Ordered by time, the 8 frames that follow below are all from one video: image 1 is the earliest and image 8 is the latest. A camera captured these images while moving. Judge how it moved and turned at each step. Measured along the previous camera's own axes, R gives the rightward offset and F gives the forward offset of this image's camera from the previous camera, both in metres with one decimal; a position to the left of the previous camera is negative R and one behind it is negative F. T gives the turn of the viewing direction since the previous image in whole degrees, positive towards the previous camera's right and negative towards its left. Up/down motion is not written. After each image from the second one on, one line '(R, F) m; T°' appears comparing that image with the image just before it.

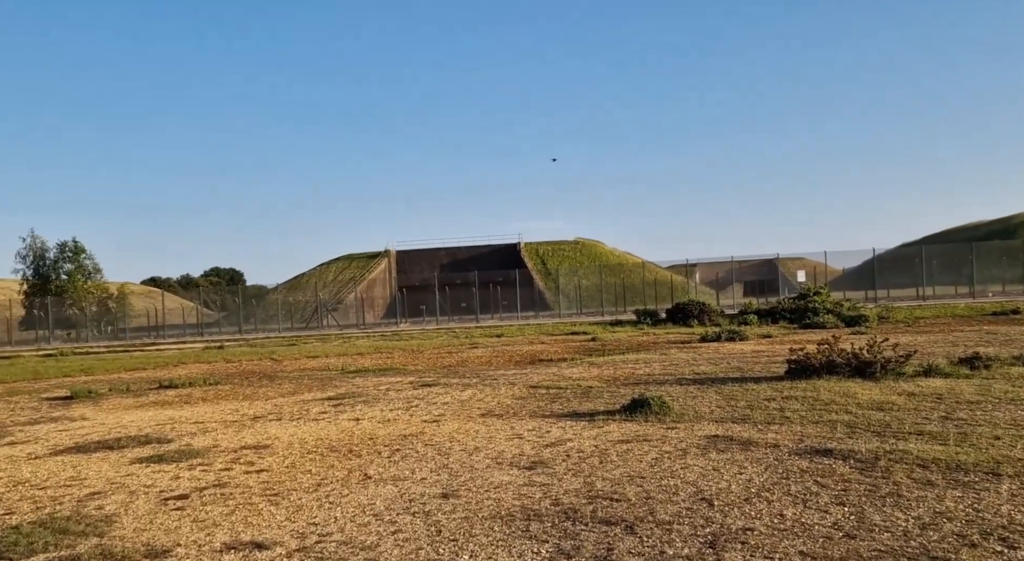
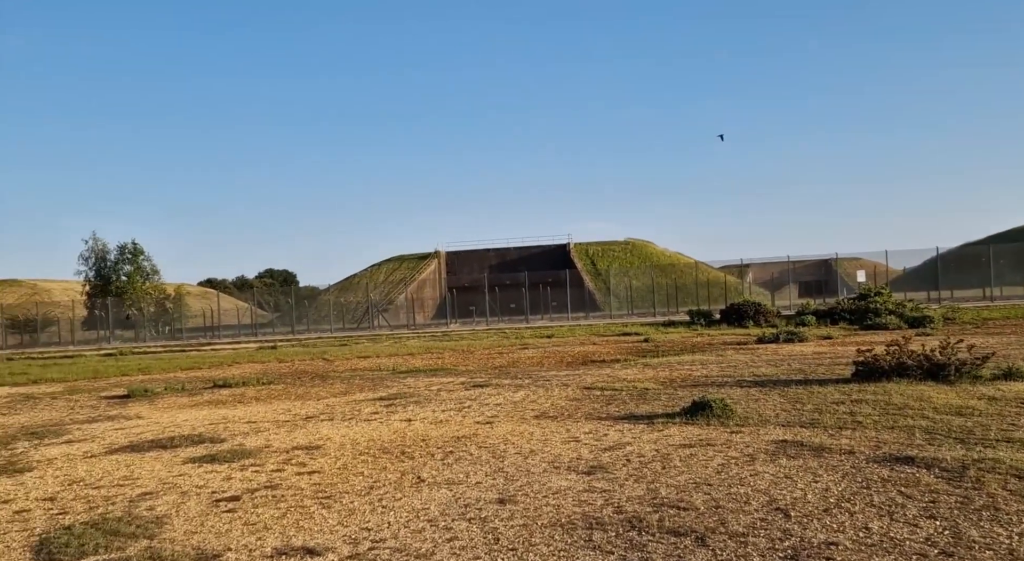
(-0.1, +0.3) m; -3°
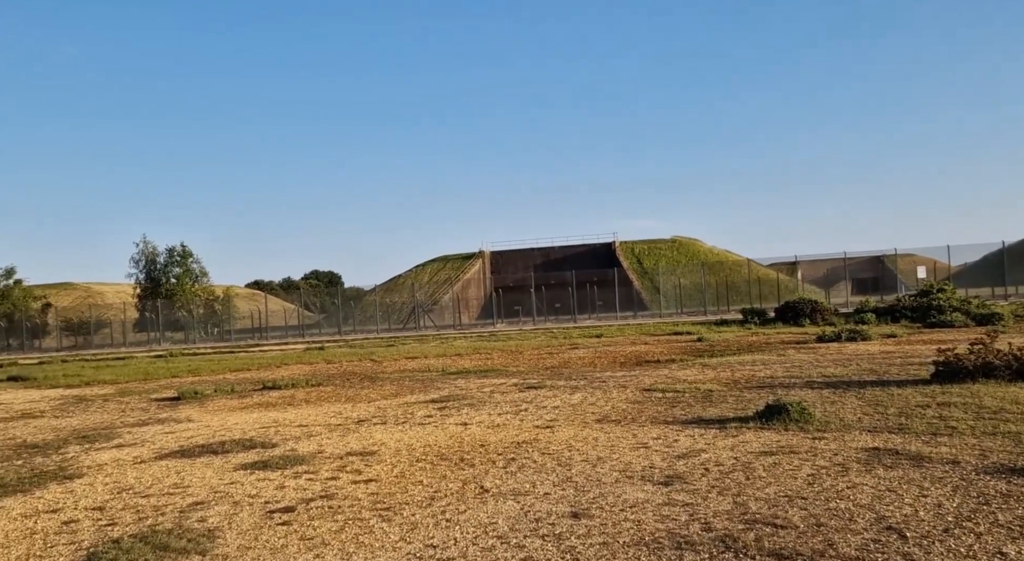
(-0.2, +0.6) m; -3°
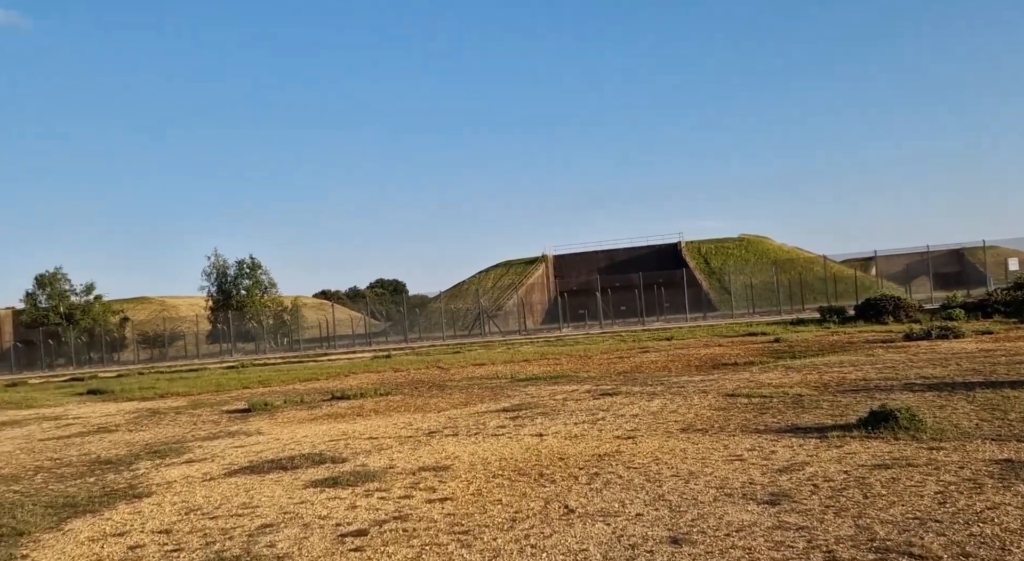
(-0.2, +0.7) m; -4°
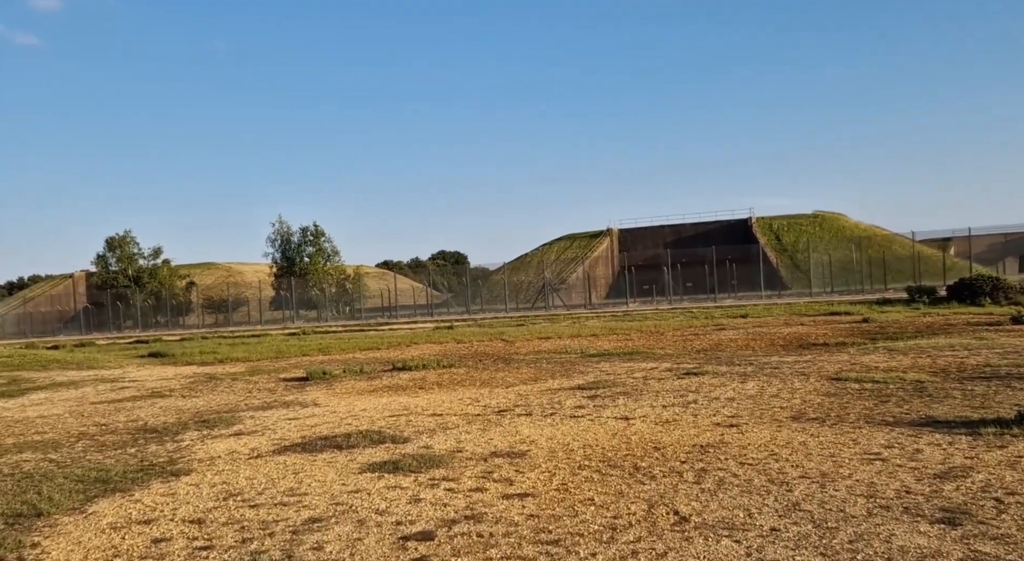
(-0.3, +1.5) m; -4°
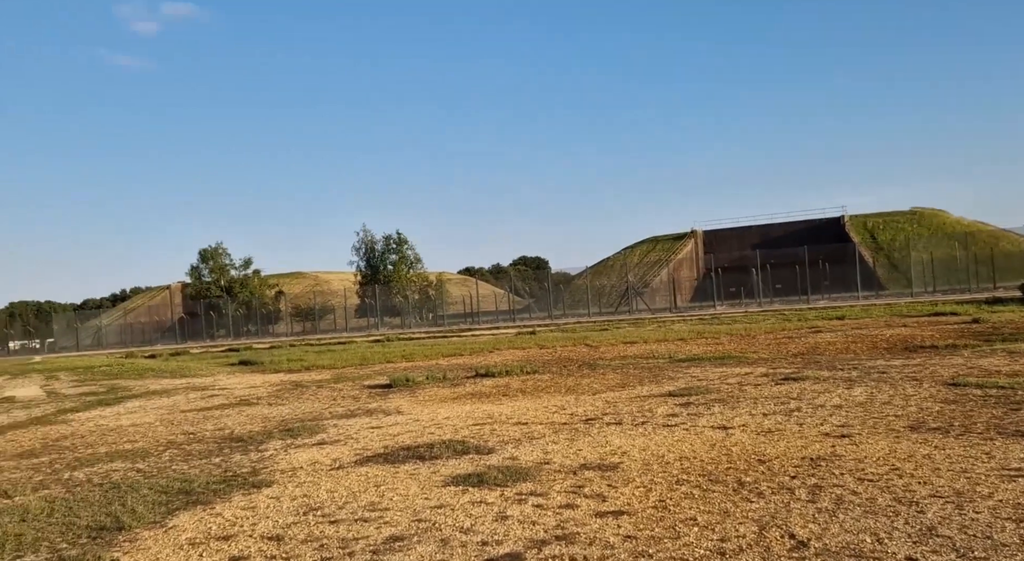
(-0.1, +0.6) m; -5°
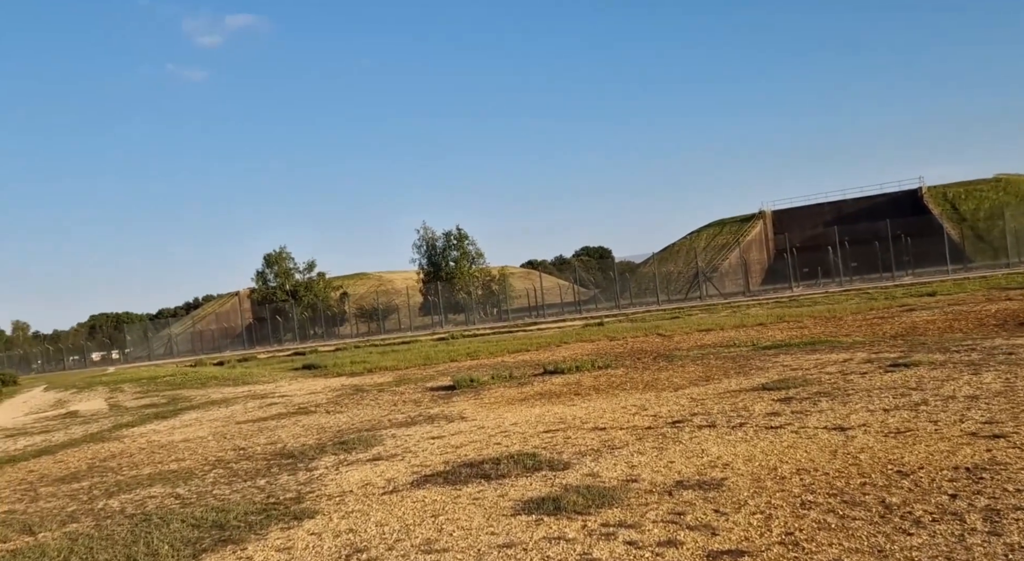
(-0.1, +1.5) m; -4°
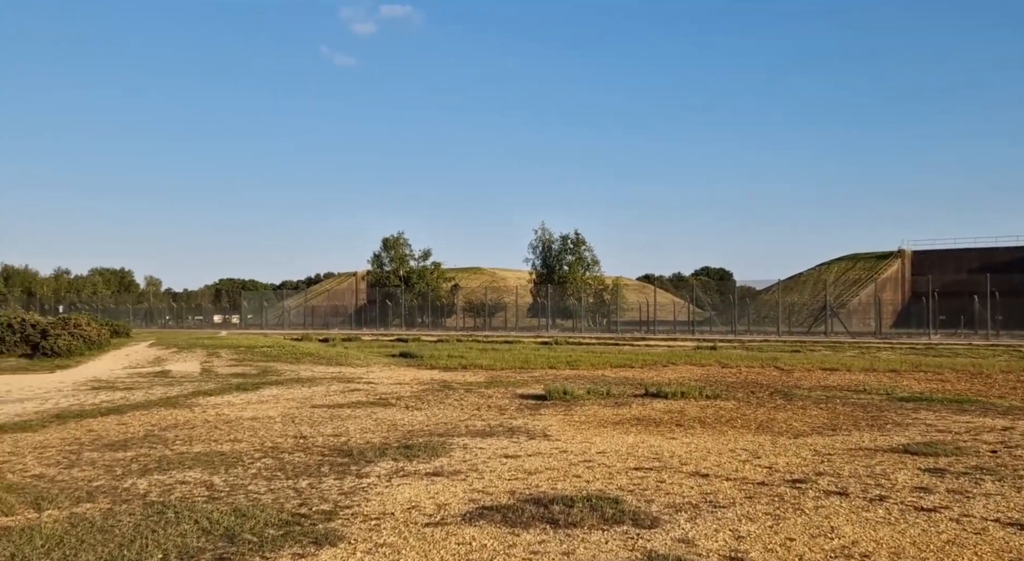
(+0.1, +1.8) m; -7°
